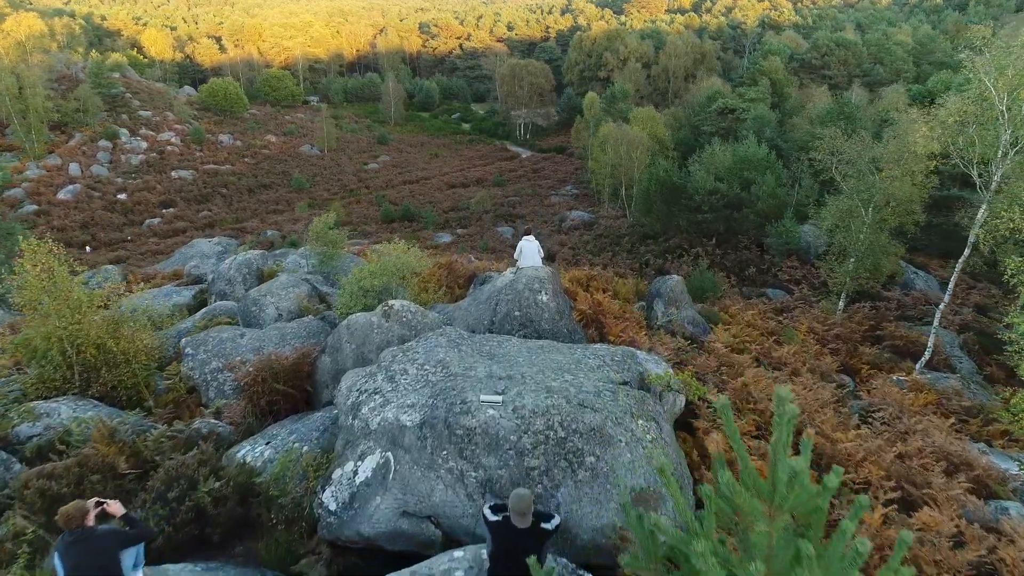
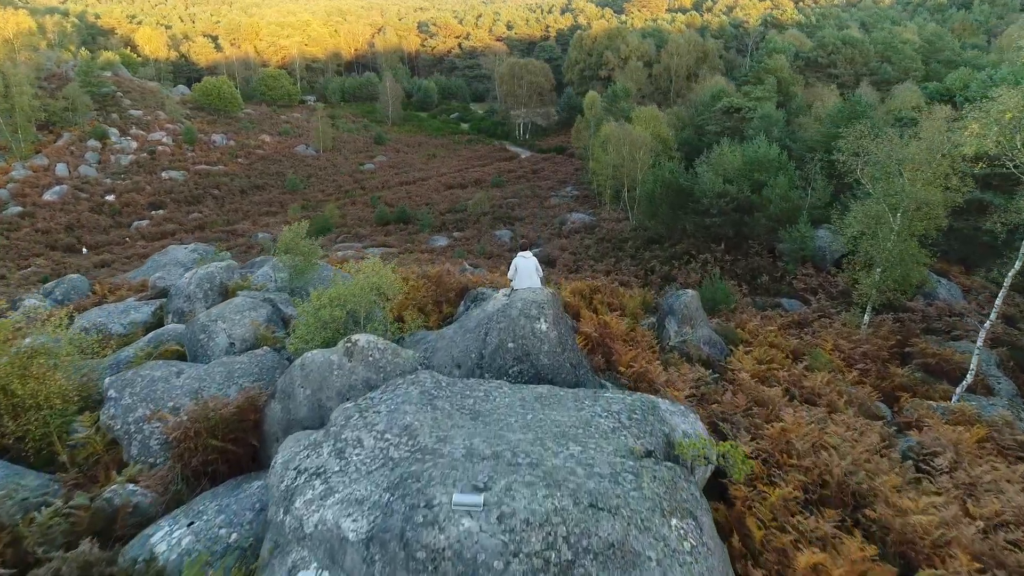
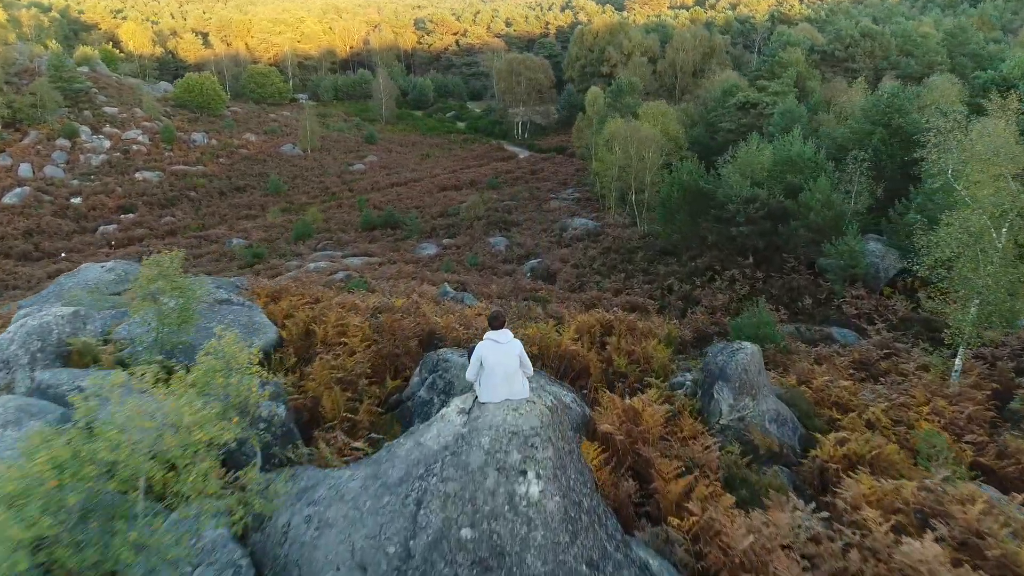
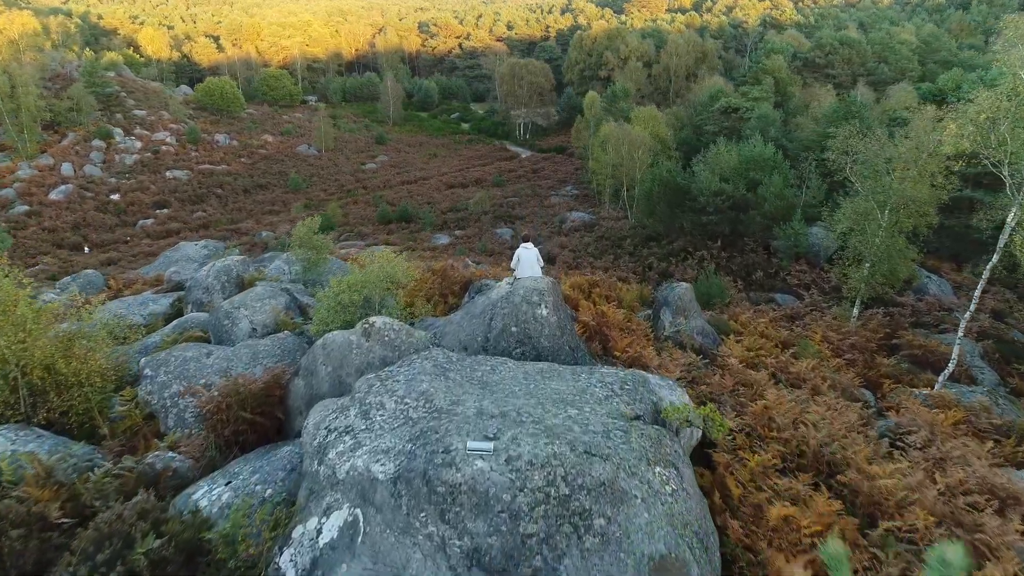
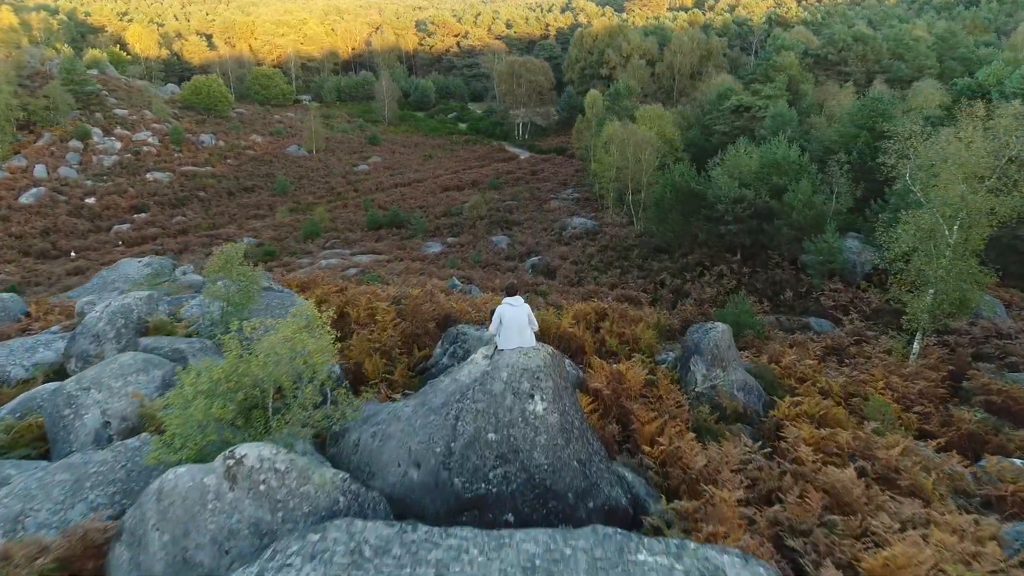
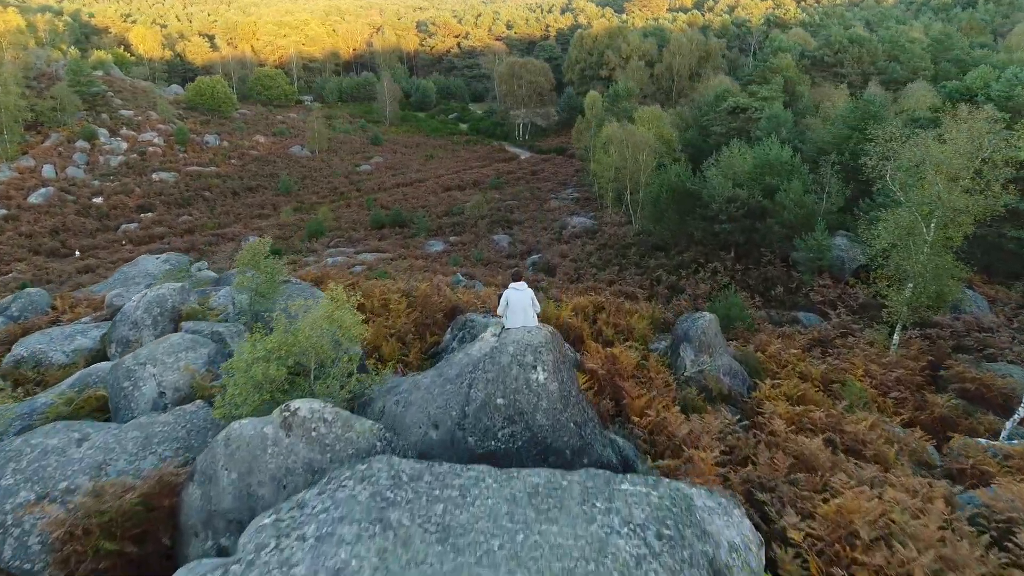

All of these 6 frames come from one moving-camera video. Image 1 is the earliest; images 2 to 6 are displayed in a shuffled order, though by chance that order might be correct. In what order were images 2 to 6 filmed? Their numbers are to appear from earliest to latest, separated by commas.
4, 2, 6, 5, 3
